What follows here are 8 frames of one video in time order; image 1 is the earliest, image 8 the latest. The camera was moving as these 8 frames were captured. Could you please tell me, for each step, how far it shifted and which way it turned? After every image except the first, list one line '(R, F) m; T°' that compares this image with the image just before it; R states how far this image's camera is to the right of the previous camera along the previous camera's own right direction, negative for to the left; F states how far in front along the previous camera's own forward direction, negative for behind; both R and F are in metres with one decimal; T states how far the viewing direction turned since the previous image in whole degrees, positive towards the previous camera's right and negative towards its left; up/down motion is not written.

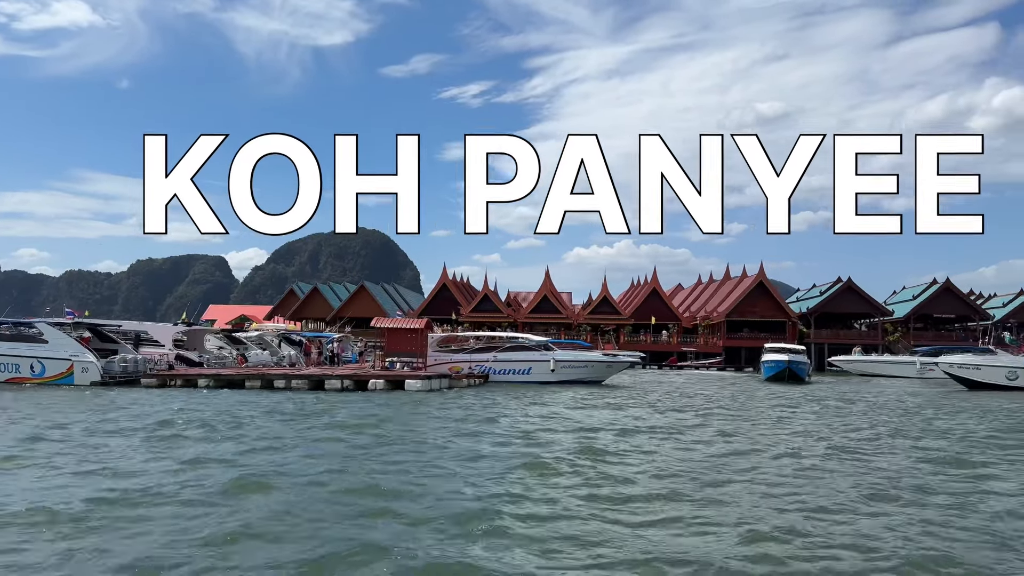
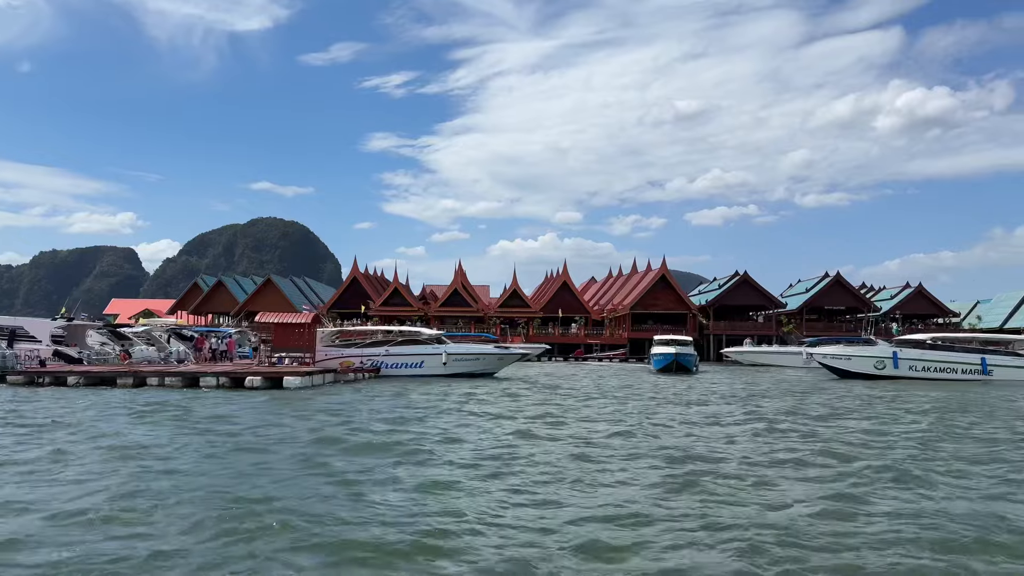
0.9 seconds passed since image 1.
(+1.0, -0.1) m; +6°
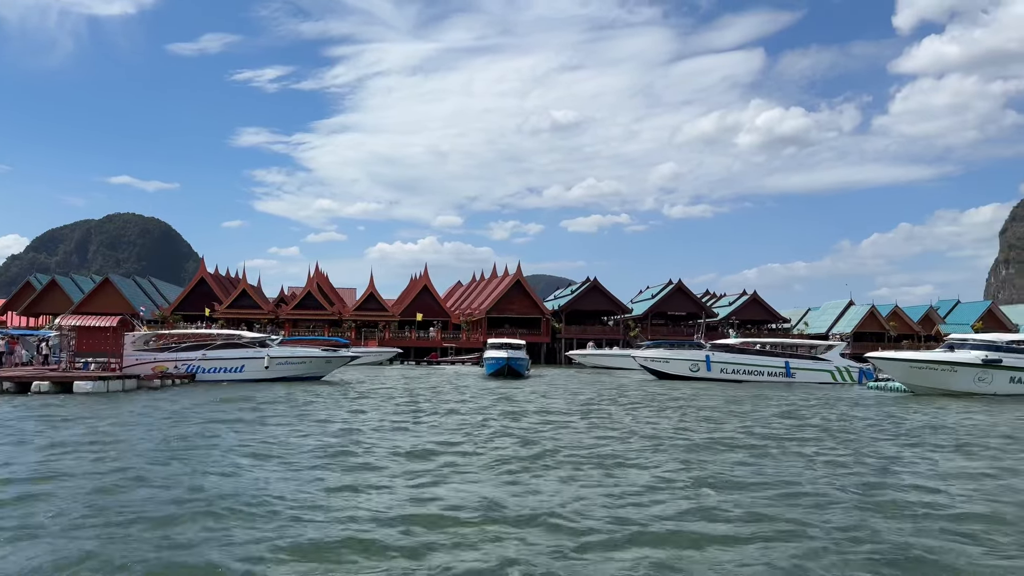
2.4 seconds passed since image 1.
(+1.5, -0.3) m; +9°
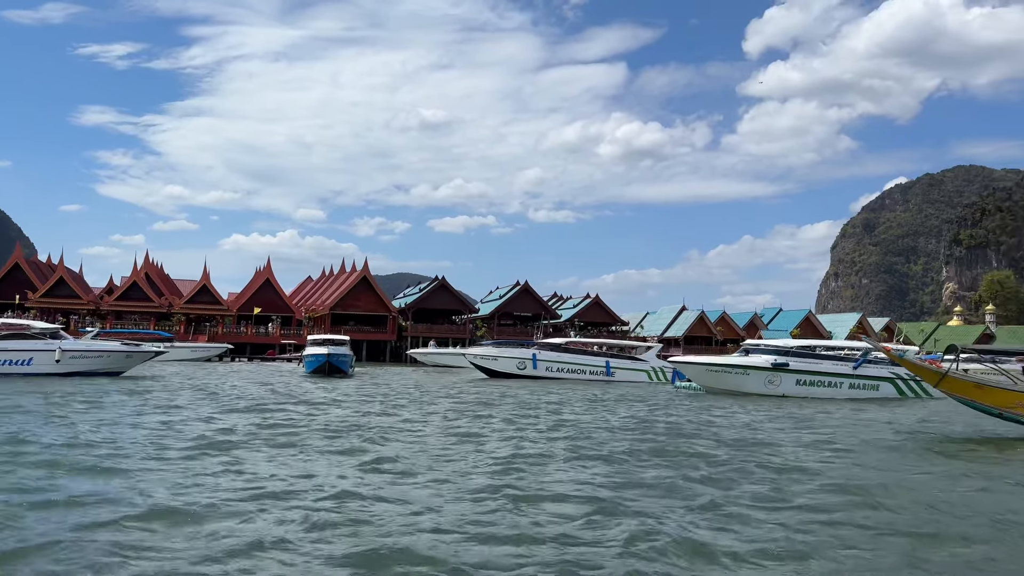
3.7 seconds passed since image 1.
(+1.2, -0.1) m; +10°
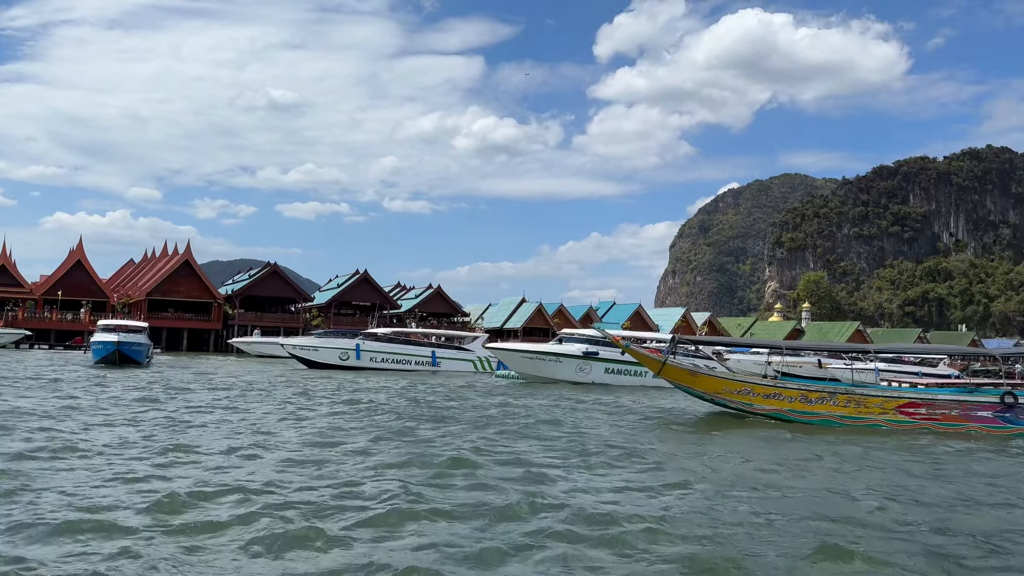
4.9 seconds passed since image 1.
(+0.9, +0.1) m; +10°
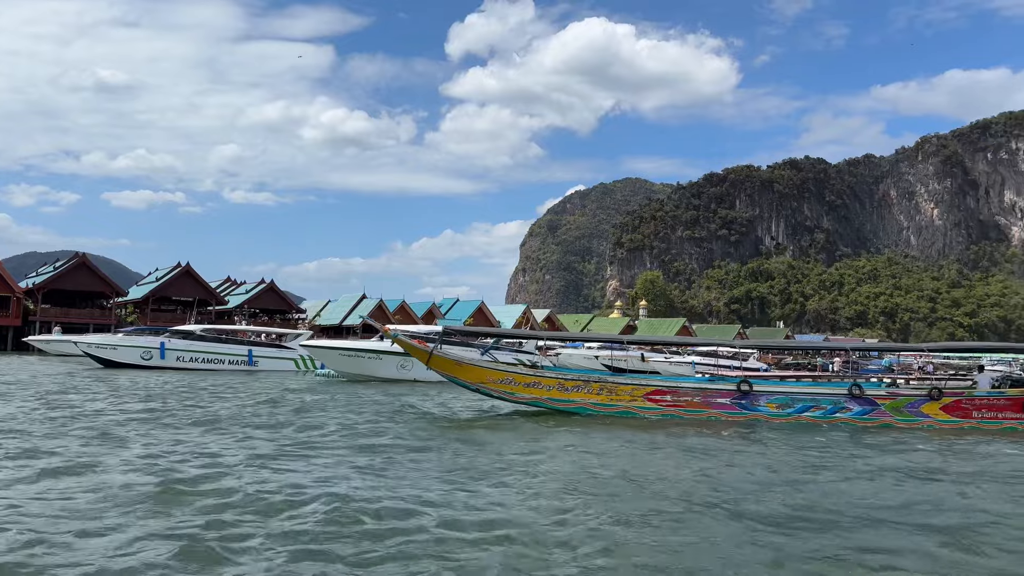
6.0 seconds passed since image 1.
(+0.8, +0.1) m; +10°
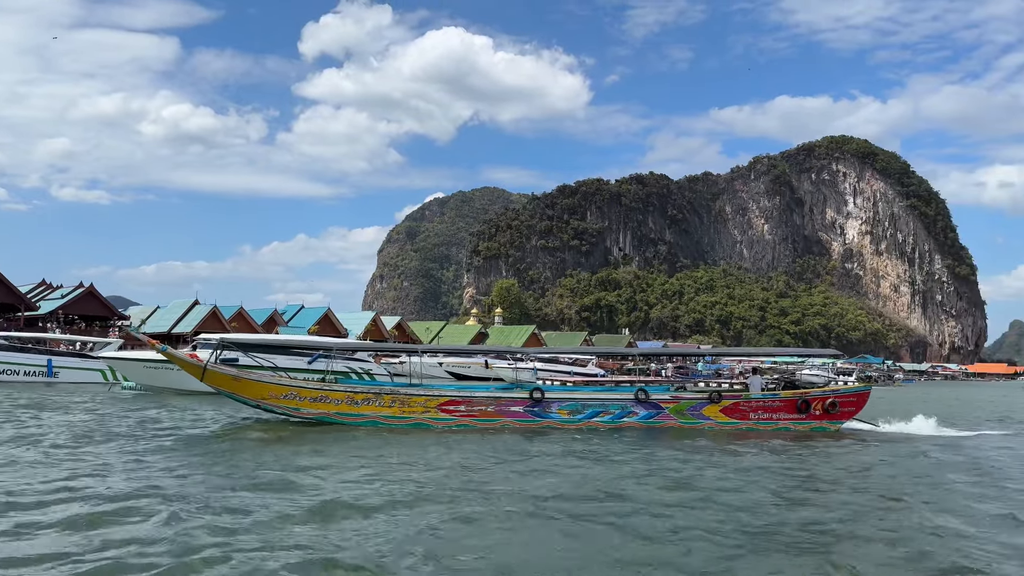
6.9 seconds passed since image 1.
(+0.6, +0.1) m; +10°
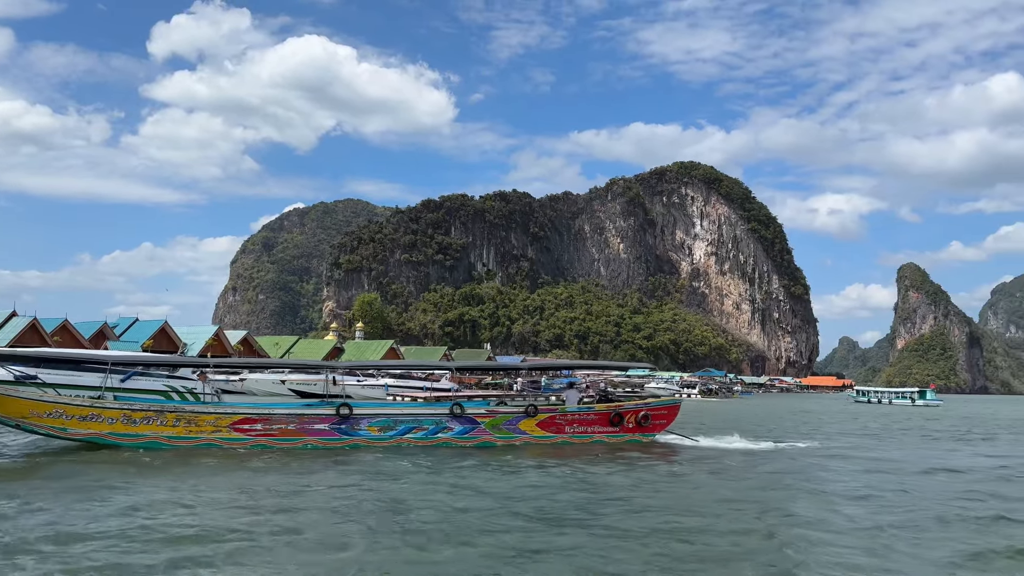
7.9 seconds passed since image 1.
(+0.5, +0.2) m; +10°
